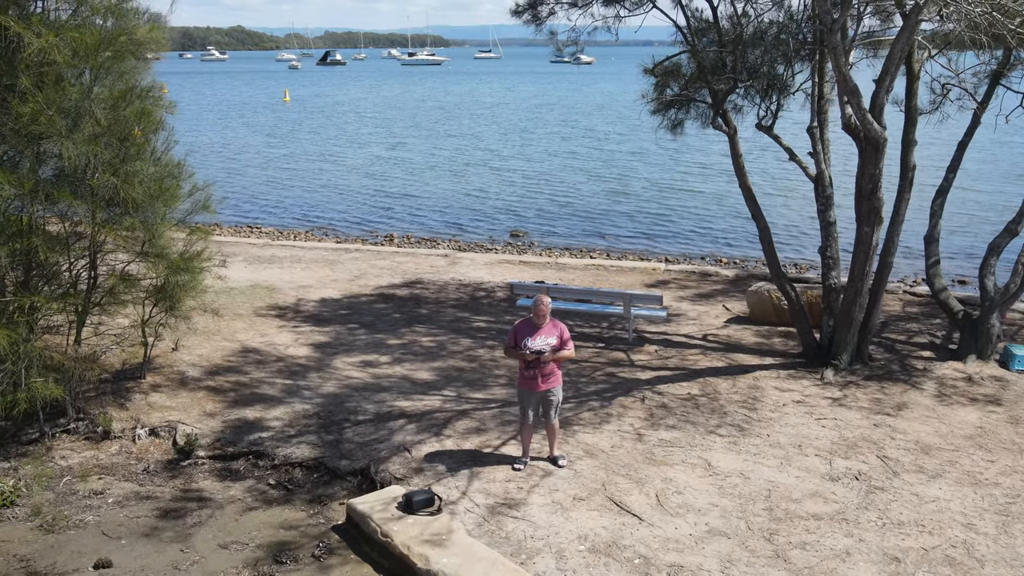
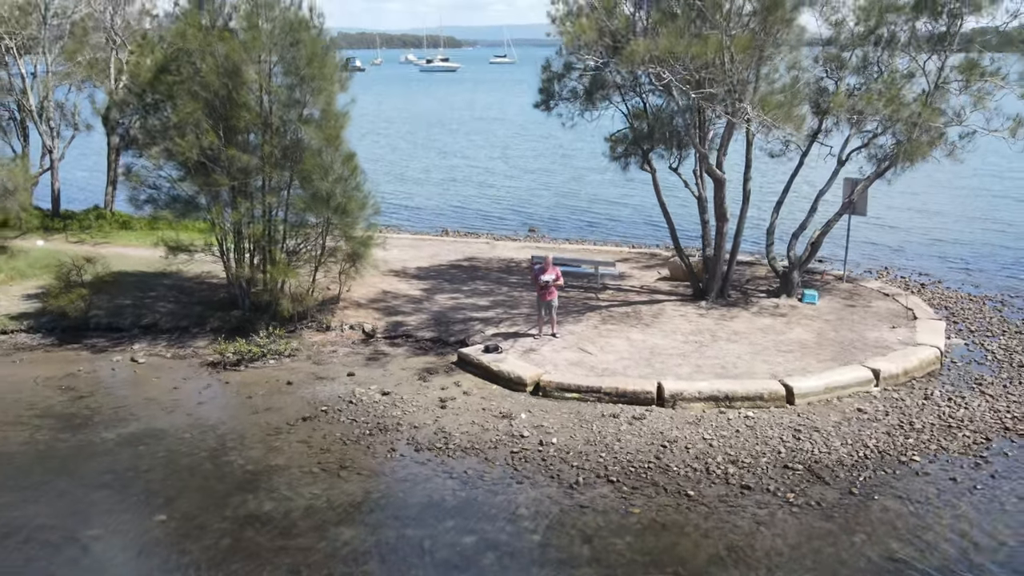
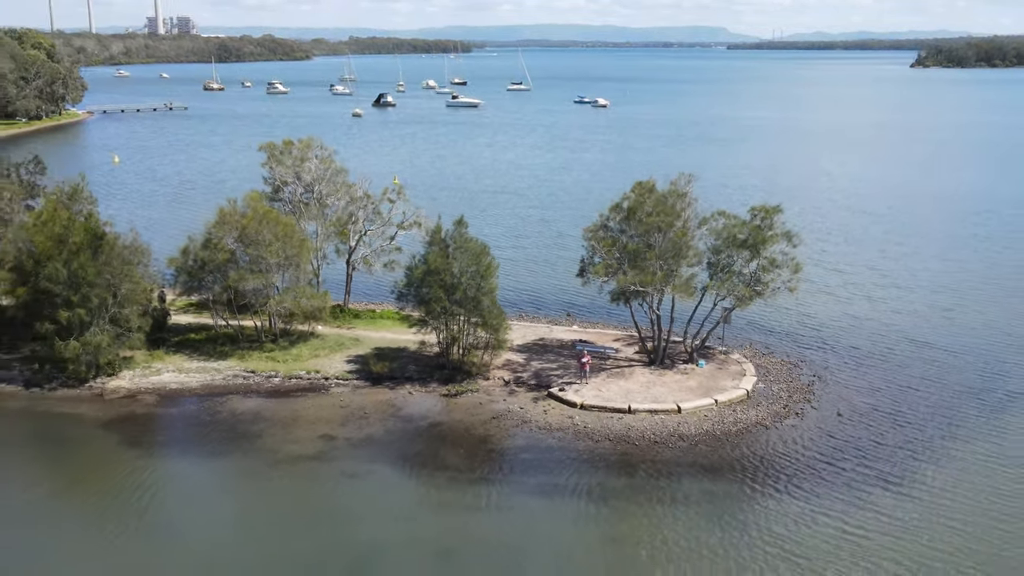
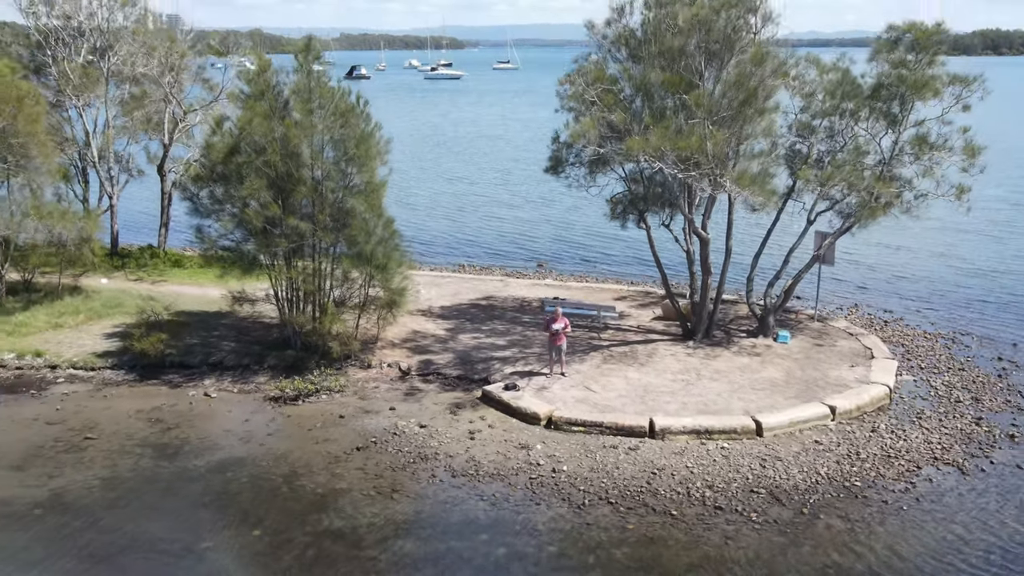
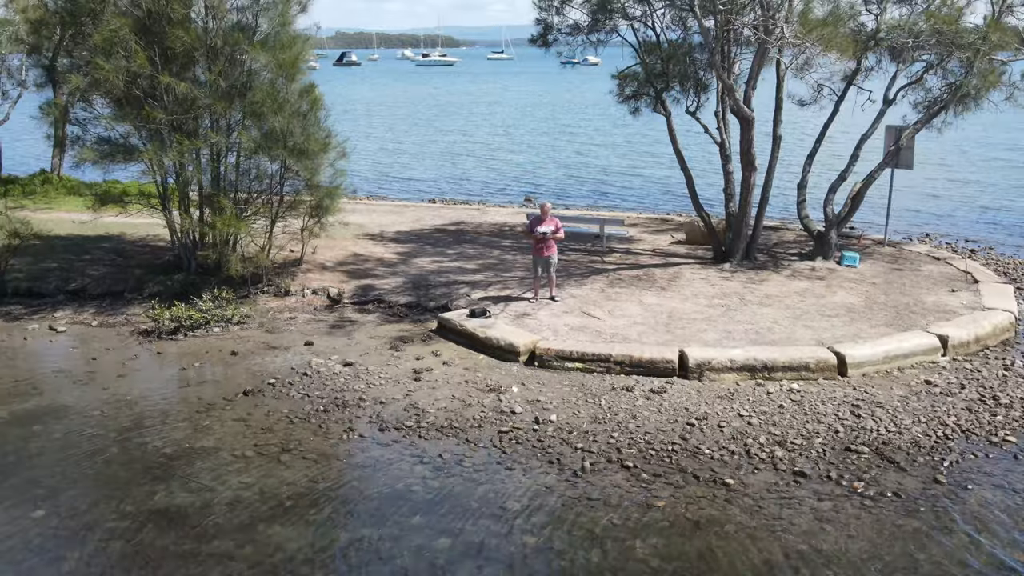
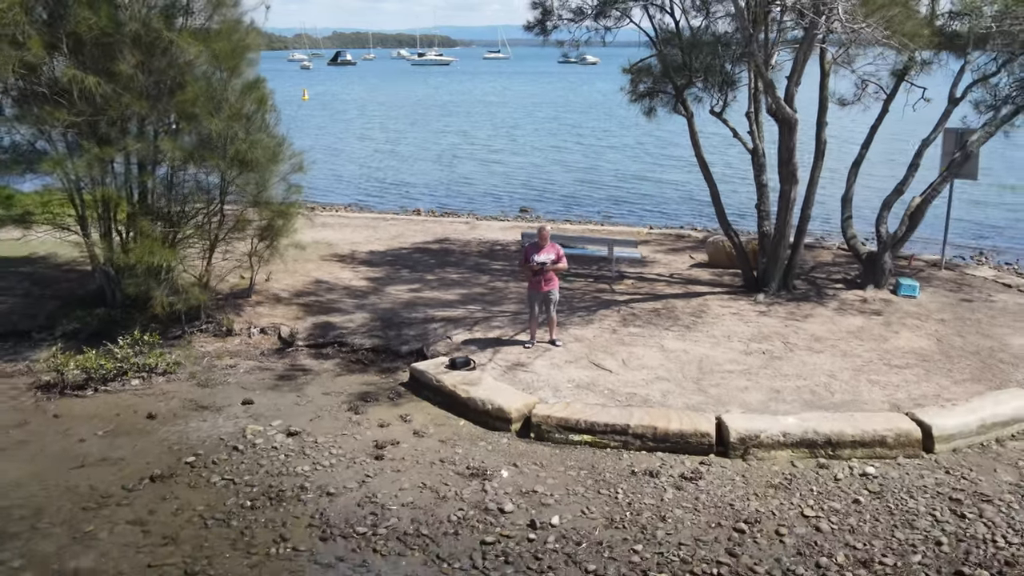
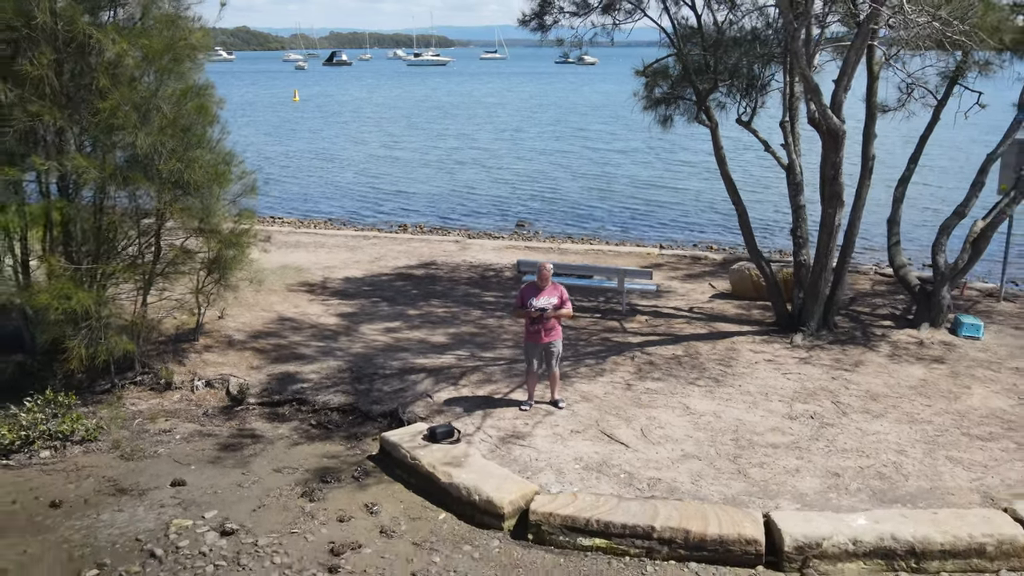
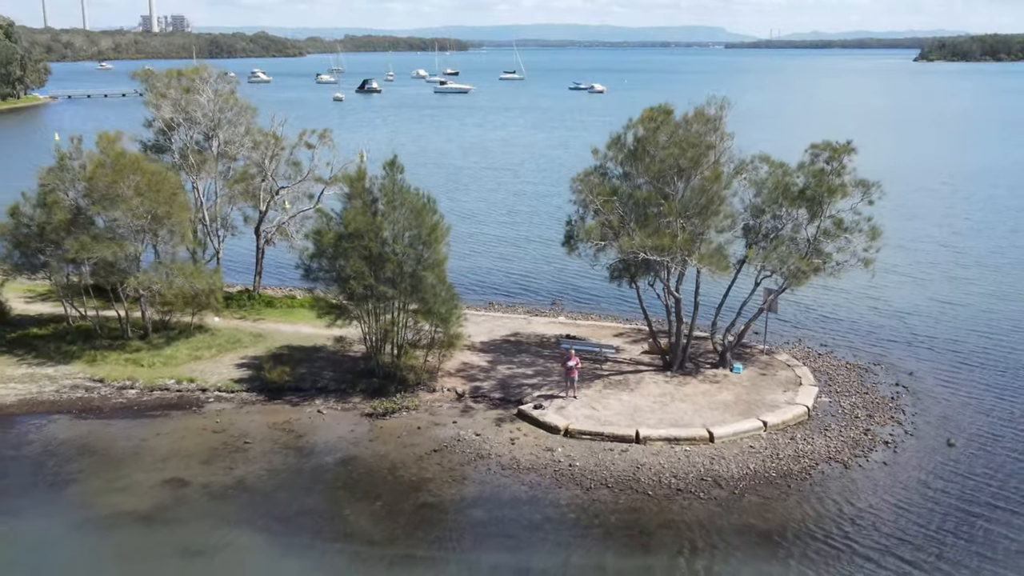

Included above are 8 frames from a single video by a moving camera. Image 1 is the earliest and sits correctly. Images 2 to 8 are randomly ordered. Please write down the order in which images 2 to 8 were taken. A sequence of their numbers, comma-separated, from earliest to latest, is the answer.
7, 6, 5, 2, 4, 8, 3
